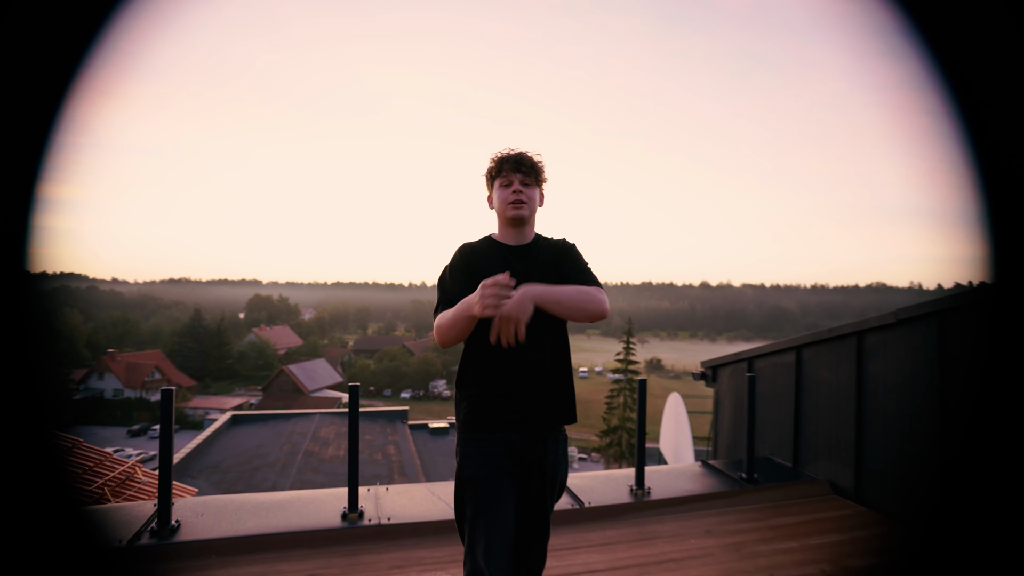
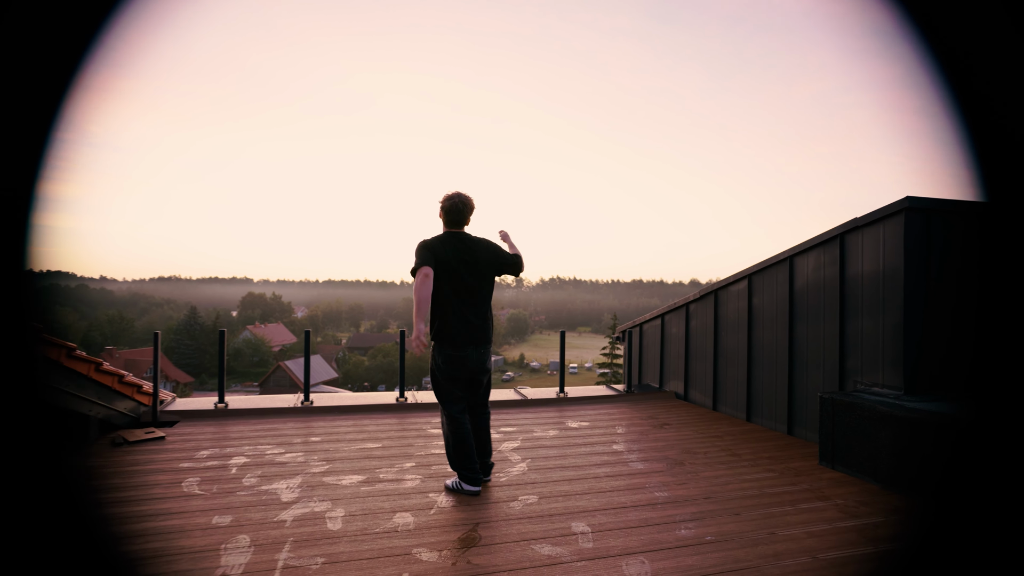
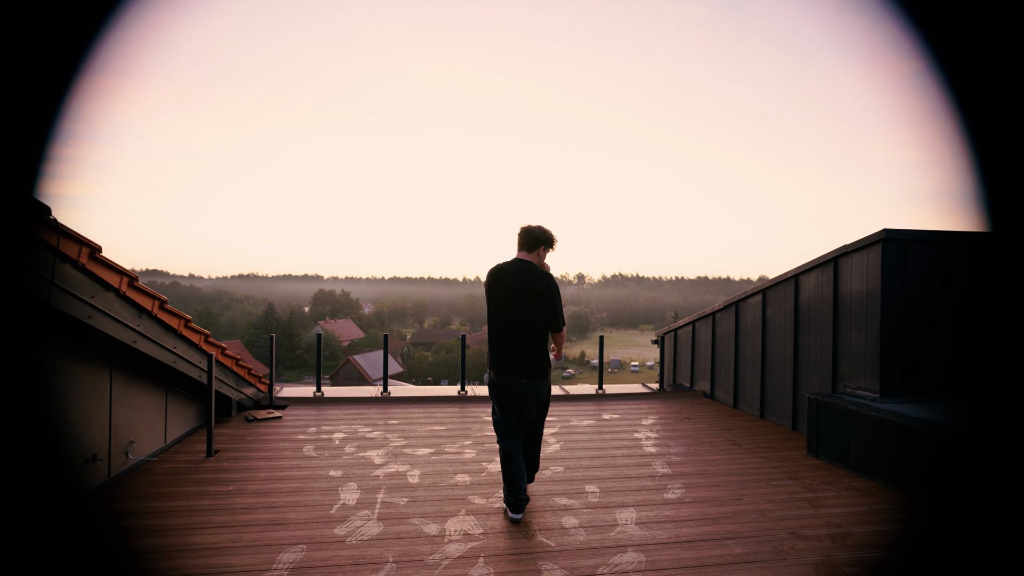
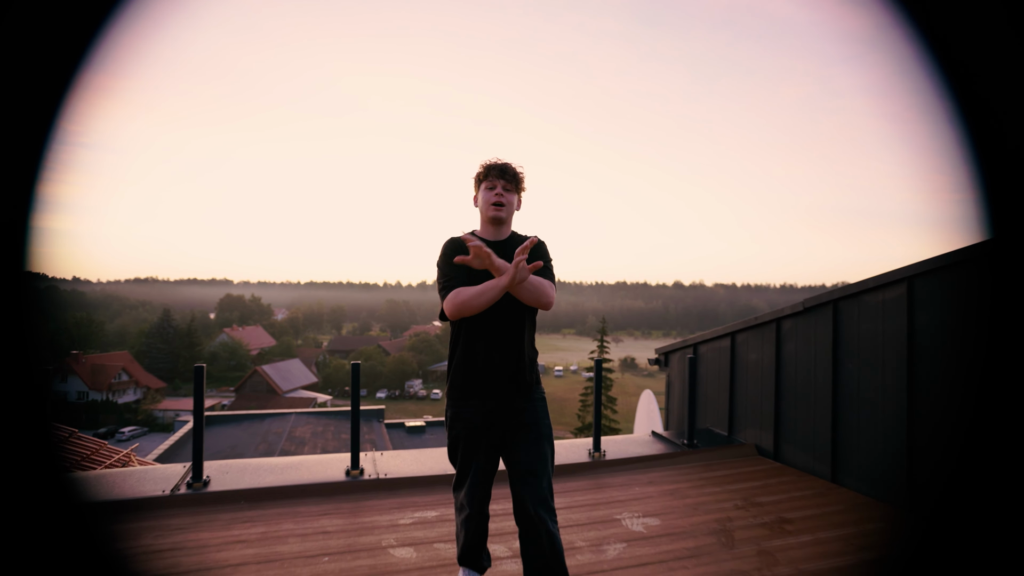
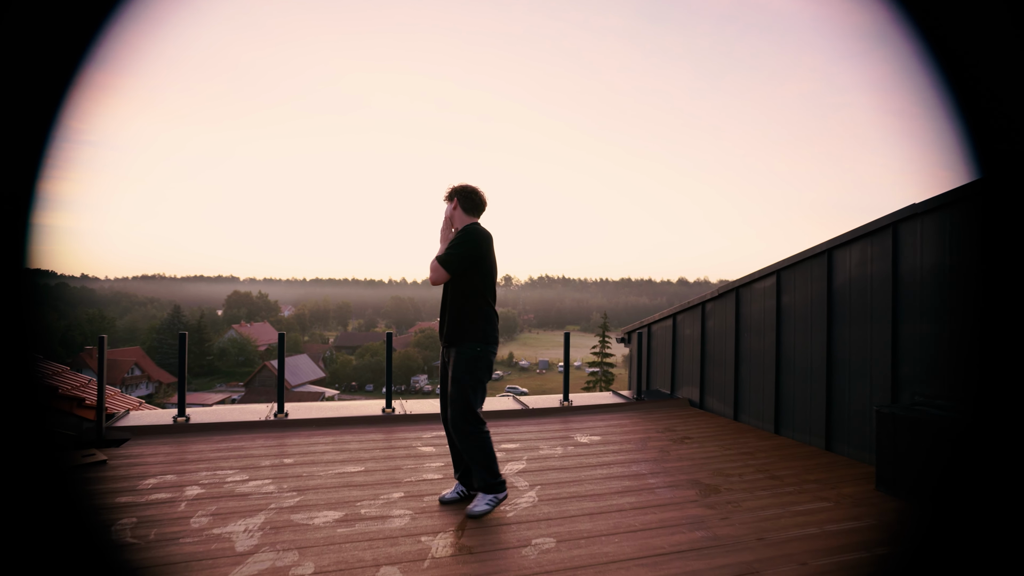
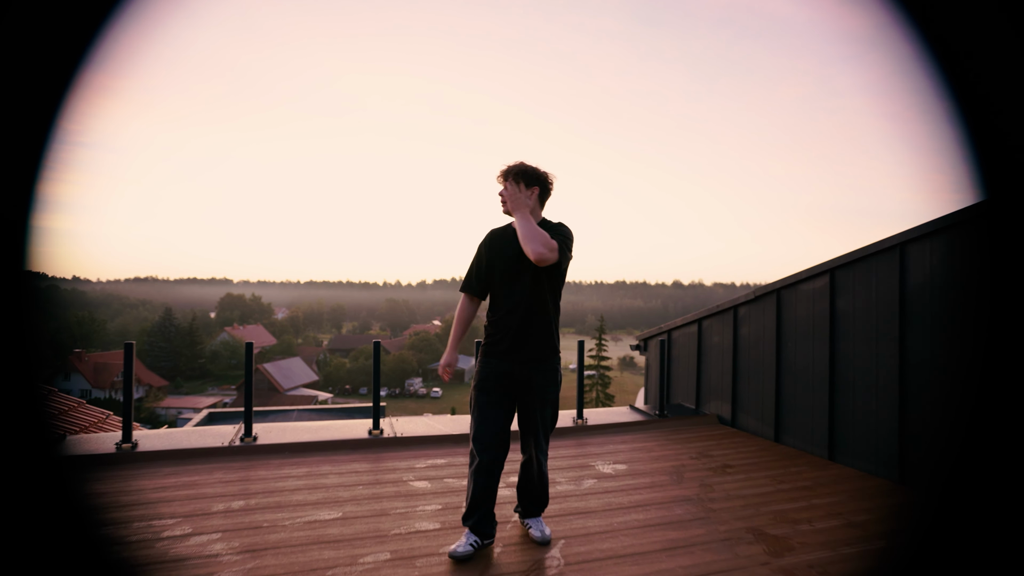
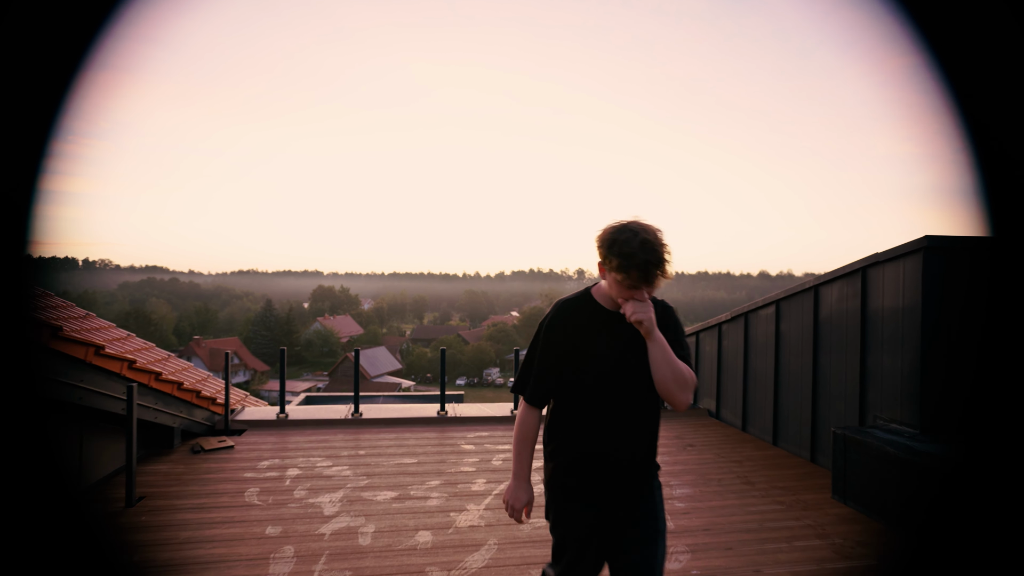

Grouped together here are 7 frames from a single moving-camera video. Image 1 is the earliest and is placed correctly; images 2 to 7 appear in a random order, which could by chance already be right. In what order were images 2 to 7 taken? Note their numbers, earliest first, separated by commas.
4, 6, 5, 2, 3, 7
